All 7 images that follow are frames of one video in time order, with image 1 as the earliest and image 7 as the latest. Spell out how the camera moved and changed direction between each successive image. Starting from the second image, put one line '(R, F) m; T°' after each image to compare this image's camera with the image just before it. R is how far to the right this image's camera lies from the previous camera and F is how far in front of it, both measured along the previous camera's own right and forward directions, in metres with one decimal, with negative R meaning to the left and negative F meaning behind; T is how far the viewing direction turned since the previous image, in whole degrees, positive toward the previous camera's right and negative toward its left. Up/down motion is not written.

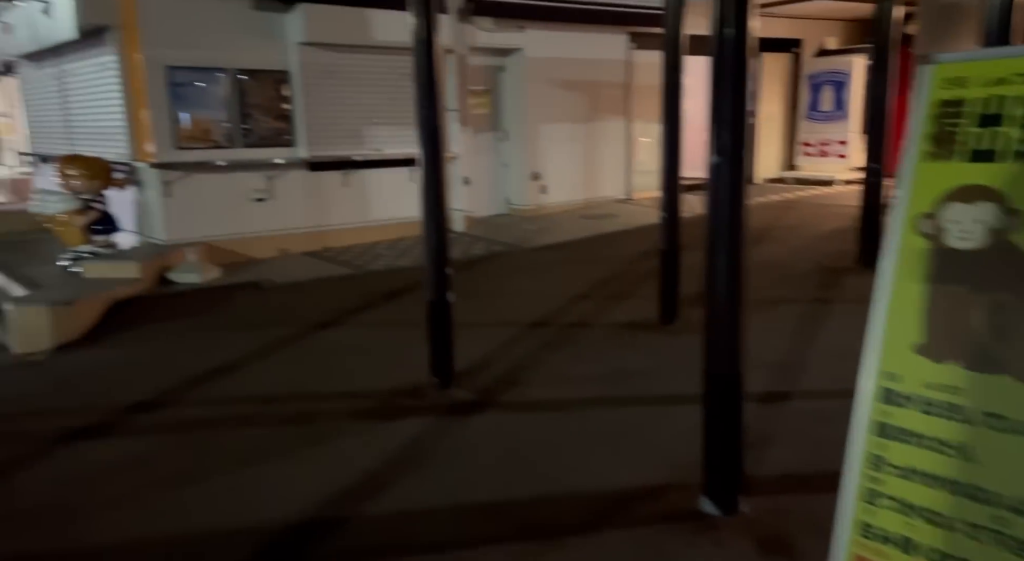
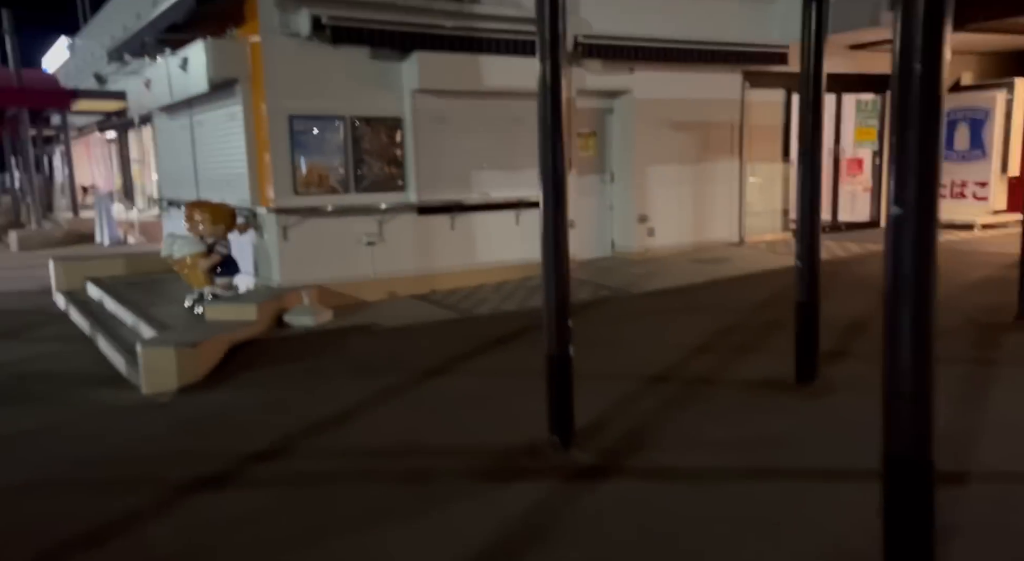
(-0.1, +0.2) m; -7°
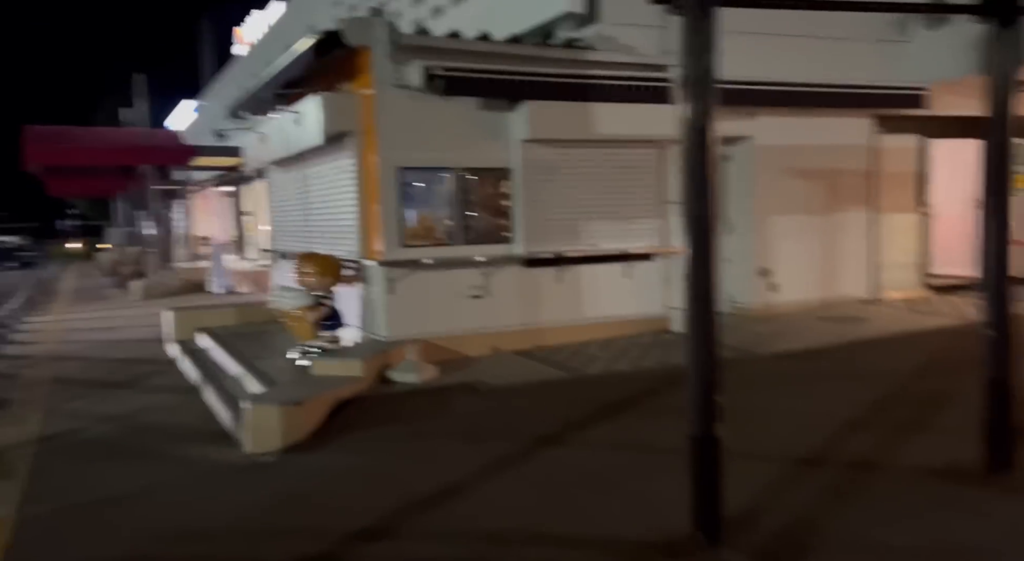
(-0.2, +0.4) m; -7°
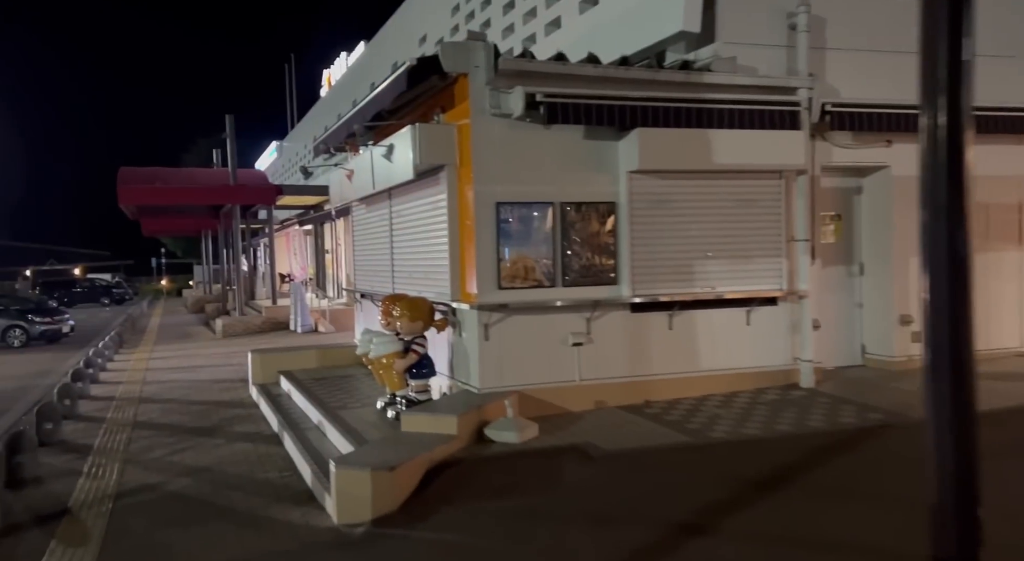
(-0.4, +0.8) m; -5°
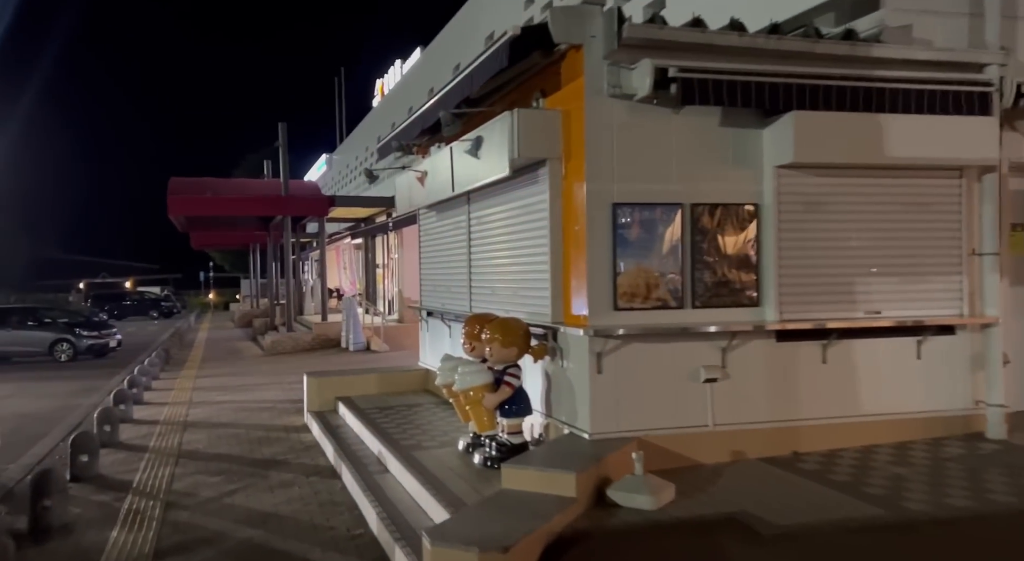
(-0.6, +1.4) m; -3°
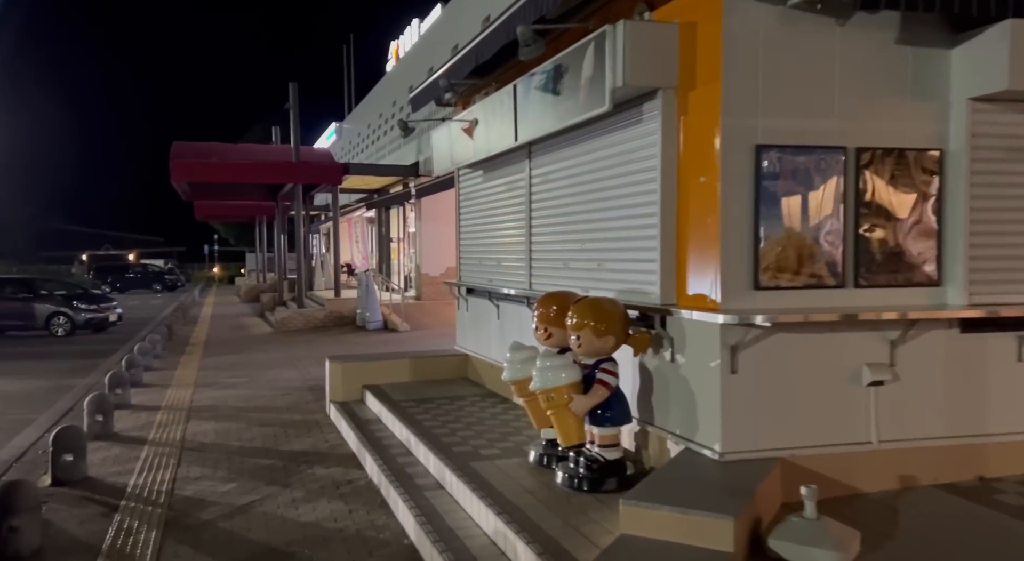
(-0.6, +1.5) m; 0°
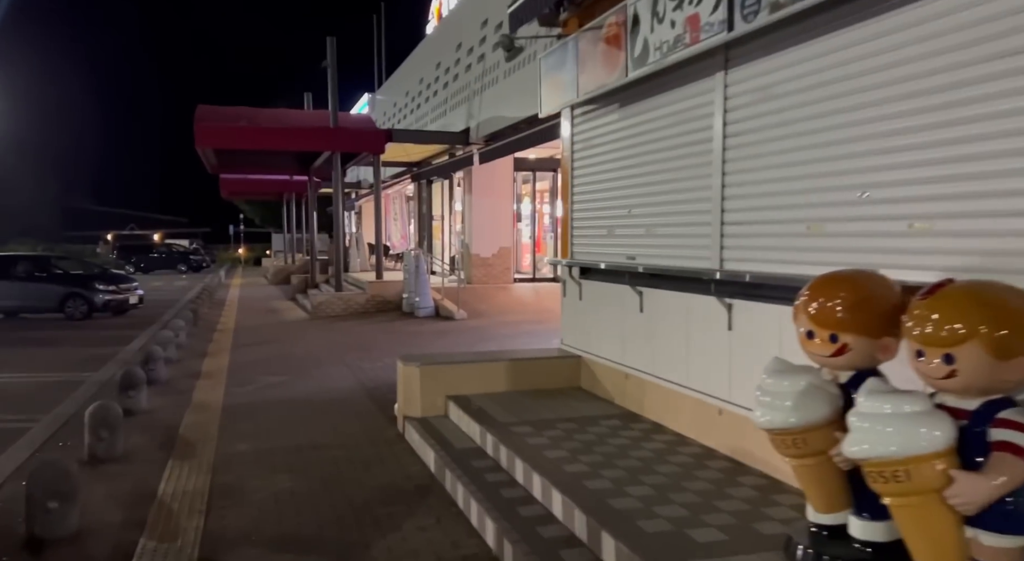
(-1.0, +2.5) m; -2°
